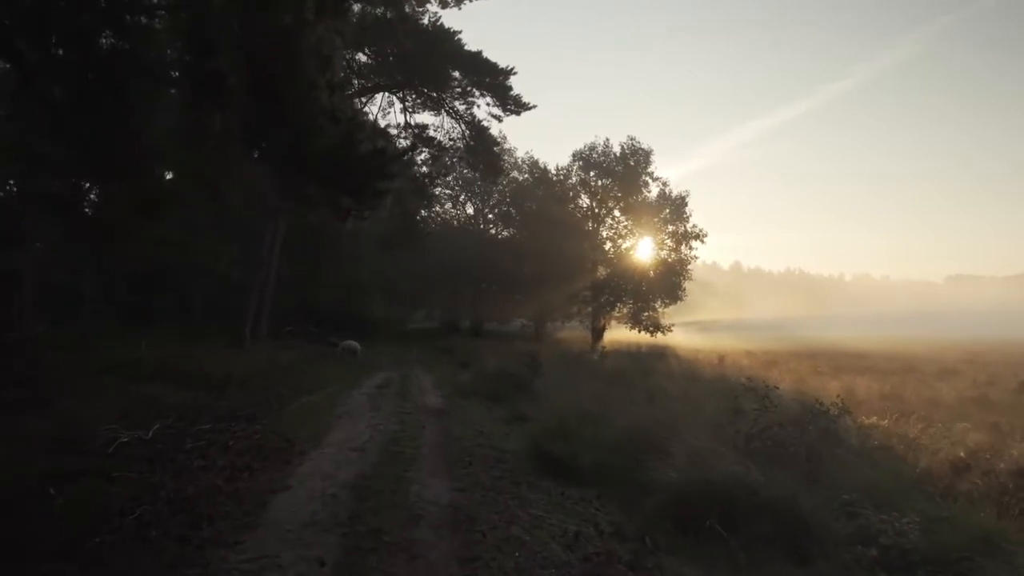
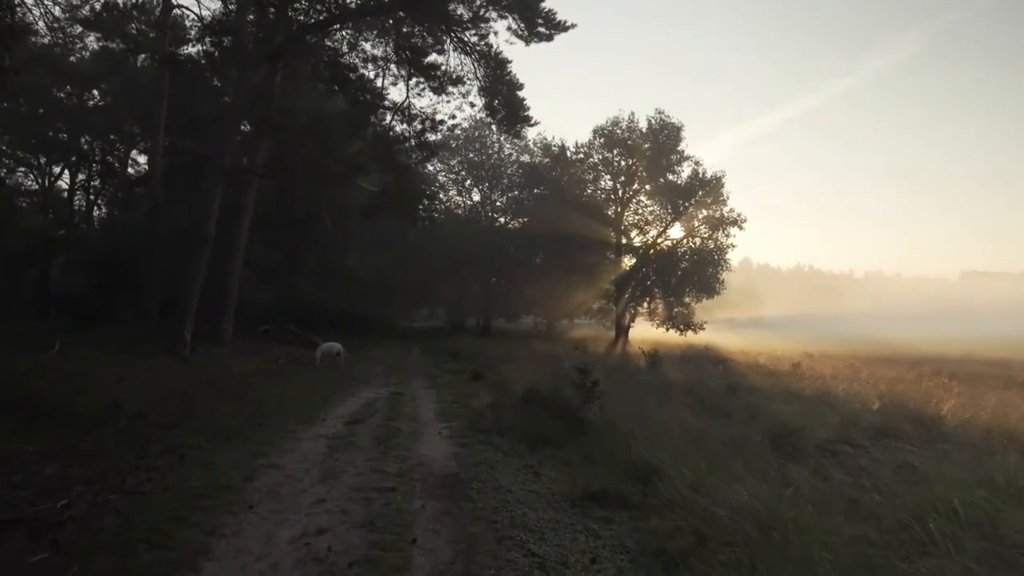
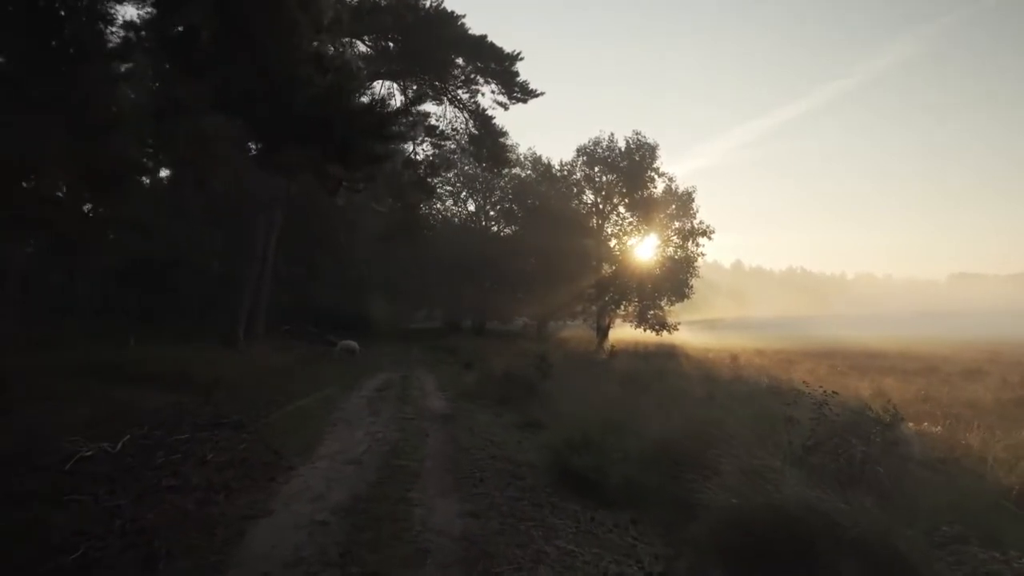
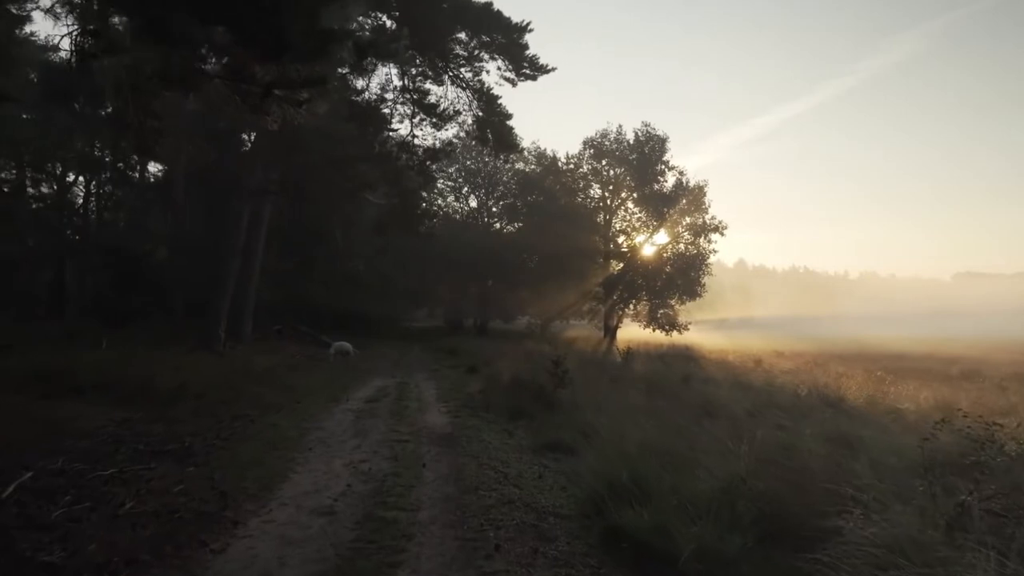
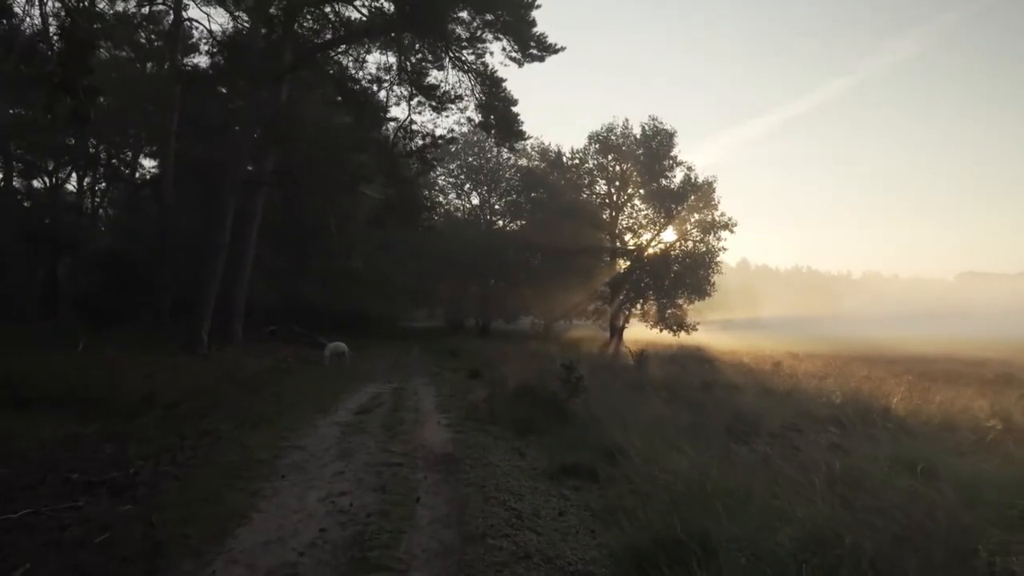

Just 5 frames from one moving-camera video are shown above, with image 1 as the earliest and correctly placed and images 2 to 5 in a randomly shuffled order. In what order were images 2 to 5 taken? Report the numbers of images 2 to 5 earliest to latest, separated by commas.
3, 4, 5, 2
